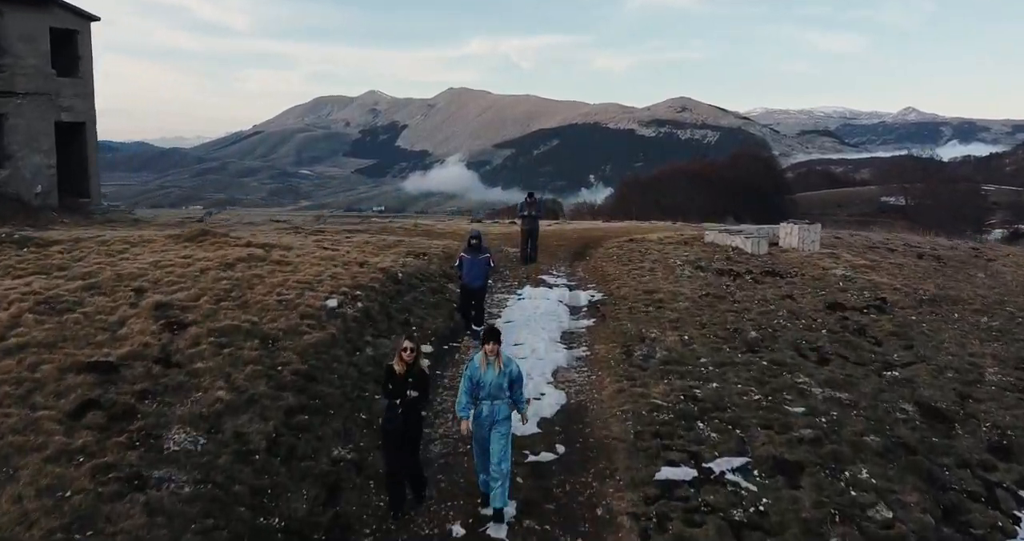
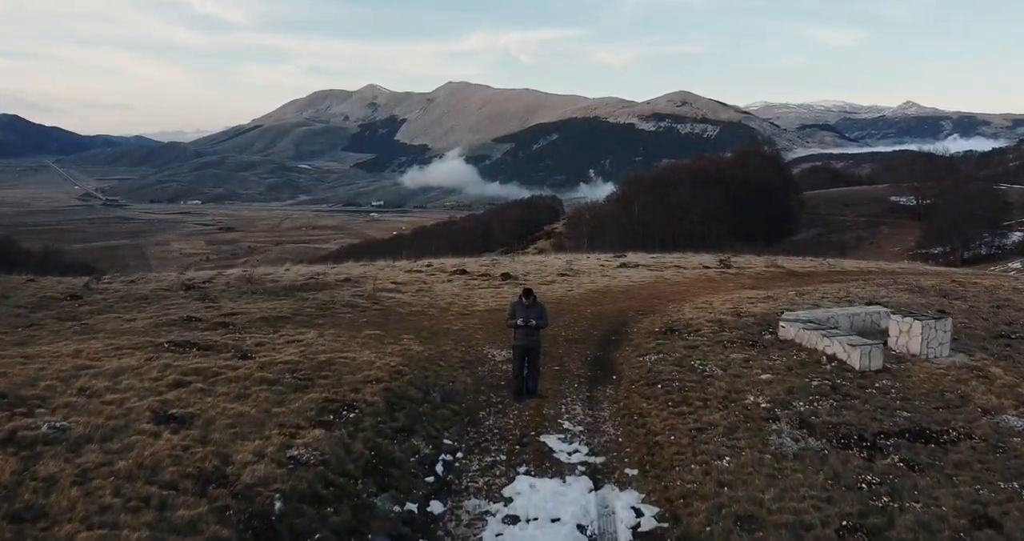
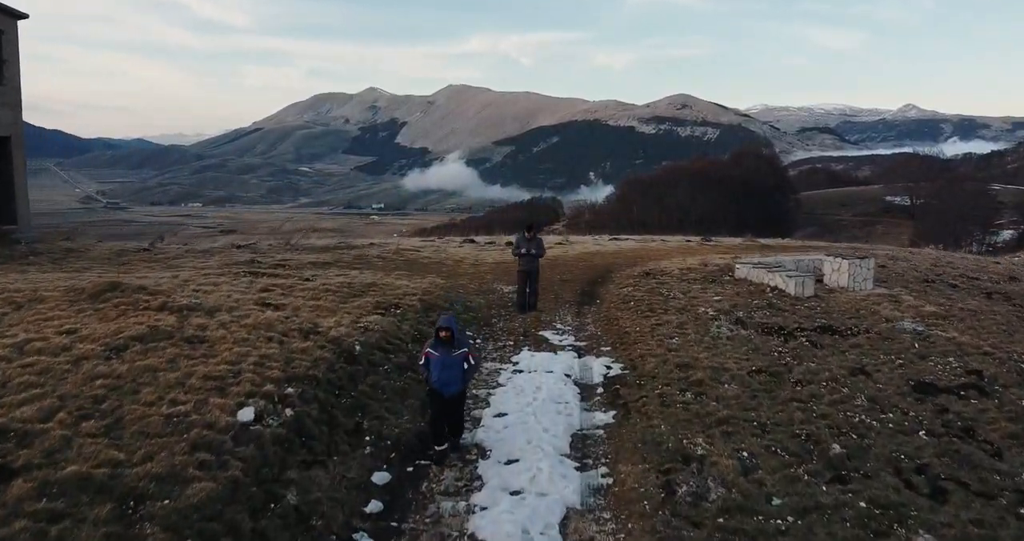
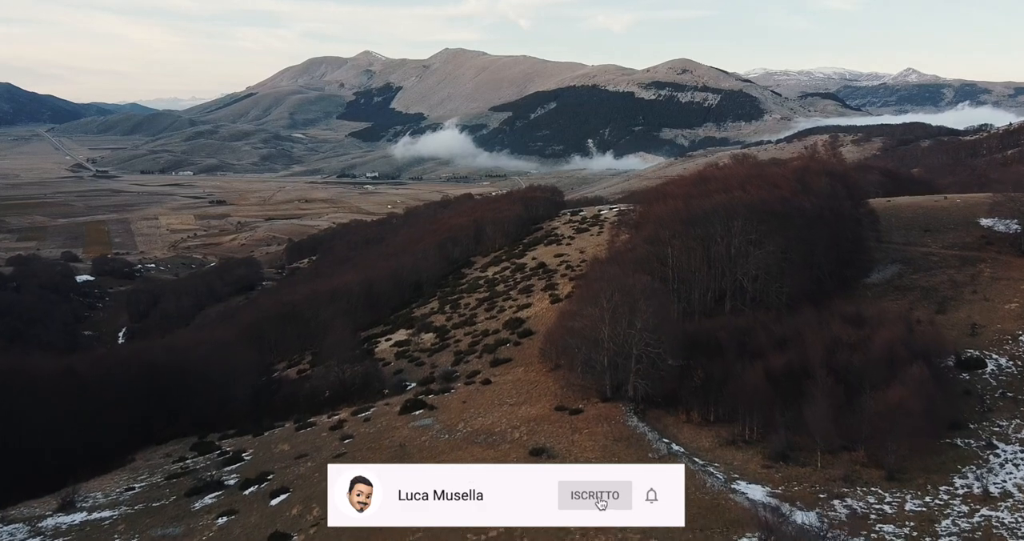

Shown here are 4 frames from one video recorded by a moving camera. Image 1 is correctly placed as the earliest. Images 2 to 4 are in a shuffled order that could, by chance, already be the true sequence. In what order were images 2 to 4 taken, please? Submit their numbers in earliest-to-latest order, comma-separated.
3, 2, 4
